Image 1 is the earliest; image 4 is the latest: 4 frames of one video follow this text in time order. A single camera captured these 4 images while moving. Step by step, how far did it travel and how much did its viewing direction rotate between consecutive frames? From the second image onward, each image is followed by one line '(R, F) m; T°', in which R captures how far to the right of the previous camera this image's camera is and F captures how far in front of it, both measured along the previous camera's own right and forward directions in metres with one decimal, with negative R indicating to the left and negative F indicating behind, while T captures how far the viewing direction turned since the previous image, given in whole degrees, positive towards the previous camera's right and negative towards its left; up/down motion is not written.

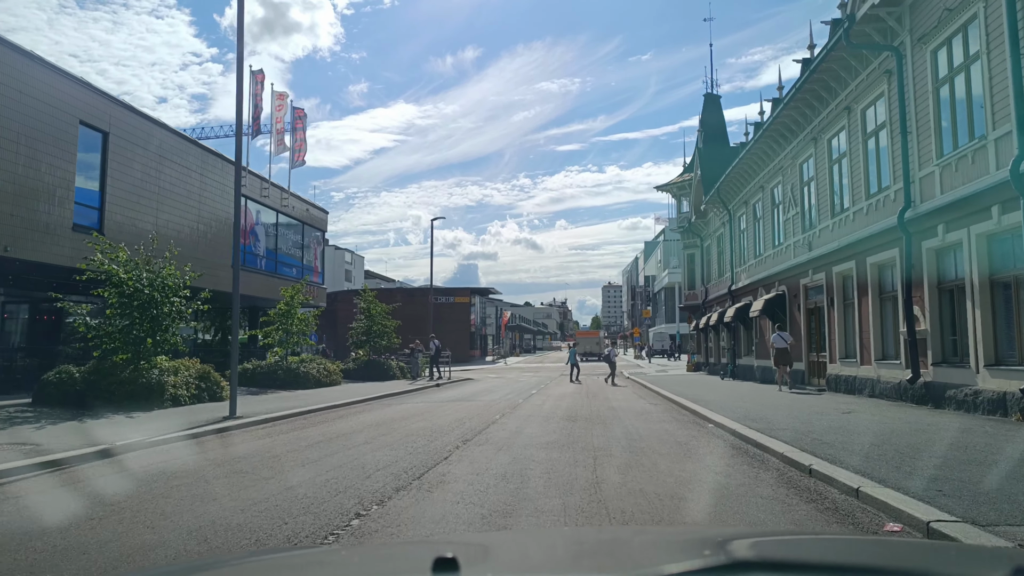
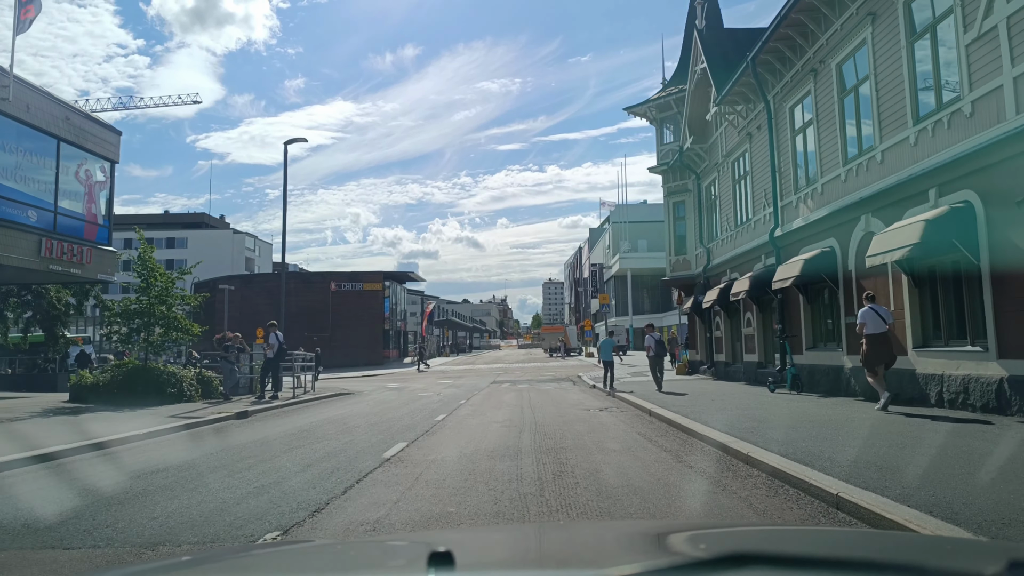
(-0.5, +0.8) m; +5°
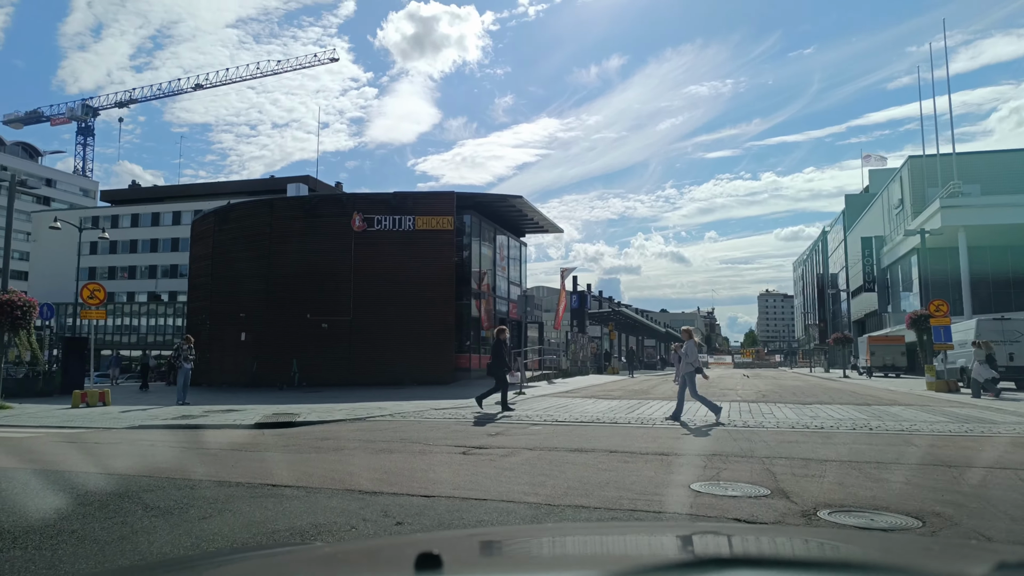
(-0.1, +4.3) m; -16°
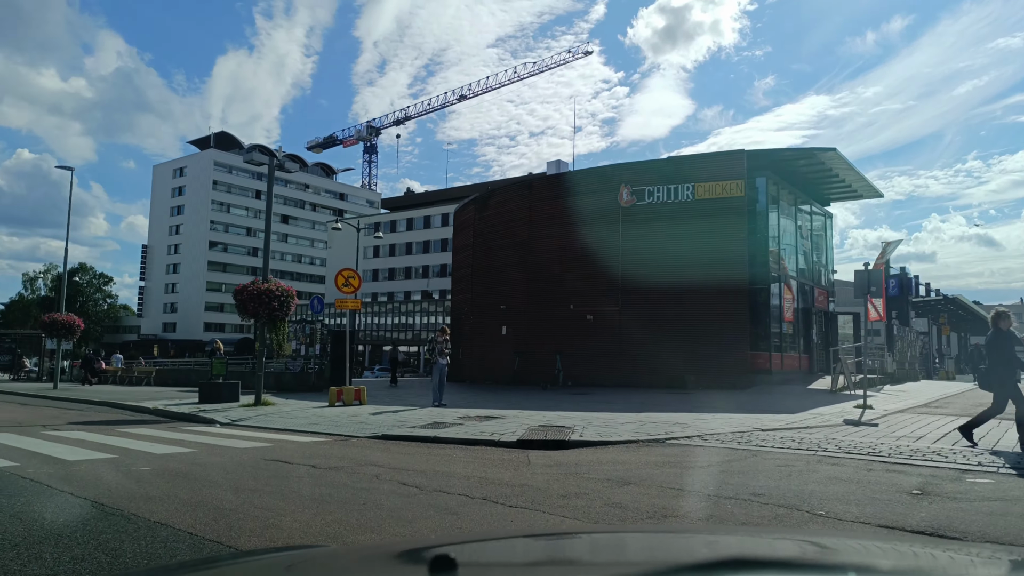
(-1.0, +2.8) m; -19°
